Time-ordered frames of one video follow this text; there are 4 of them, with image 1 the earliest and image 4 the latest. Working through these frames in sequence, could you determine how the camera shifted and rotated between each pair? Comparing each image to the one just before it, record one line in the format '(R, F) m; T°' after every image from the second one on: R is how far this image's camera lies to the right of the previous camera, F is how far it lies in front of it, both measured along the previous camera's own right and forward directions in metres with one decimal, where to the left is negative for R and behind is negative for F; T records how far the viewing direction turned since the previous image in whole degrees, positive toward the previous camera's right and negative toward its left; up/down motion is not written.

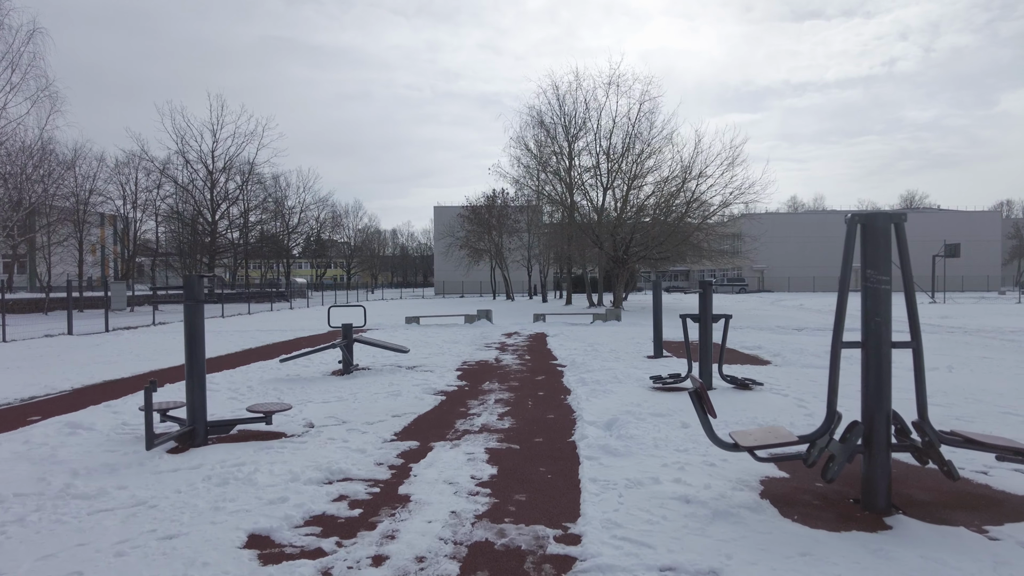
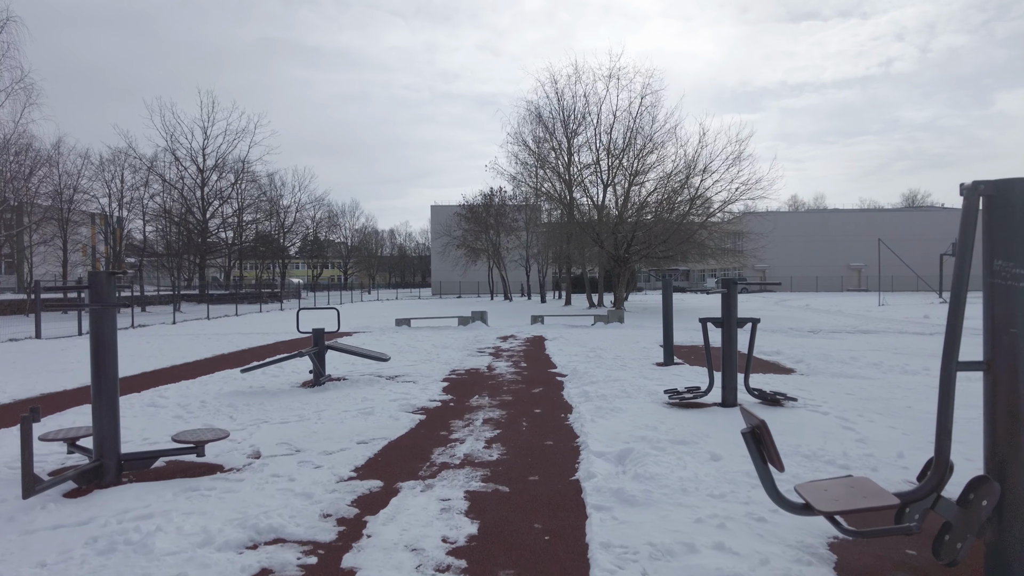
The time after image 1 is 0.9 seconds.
(+0.1, +1.3) m; 0°
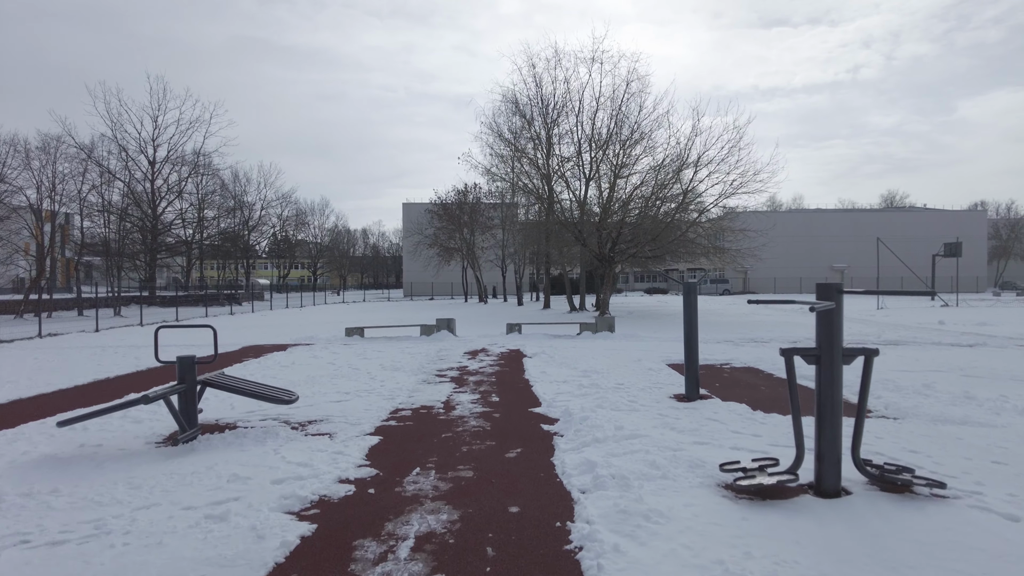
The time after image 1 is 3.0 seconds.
(+0.1, +3.1) m; +2°
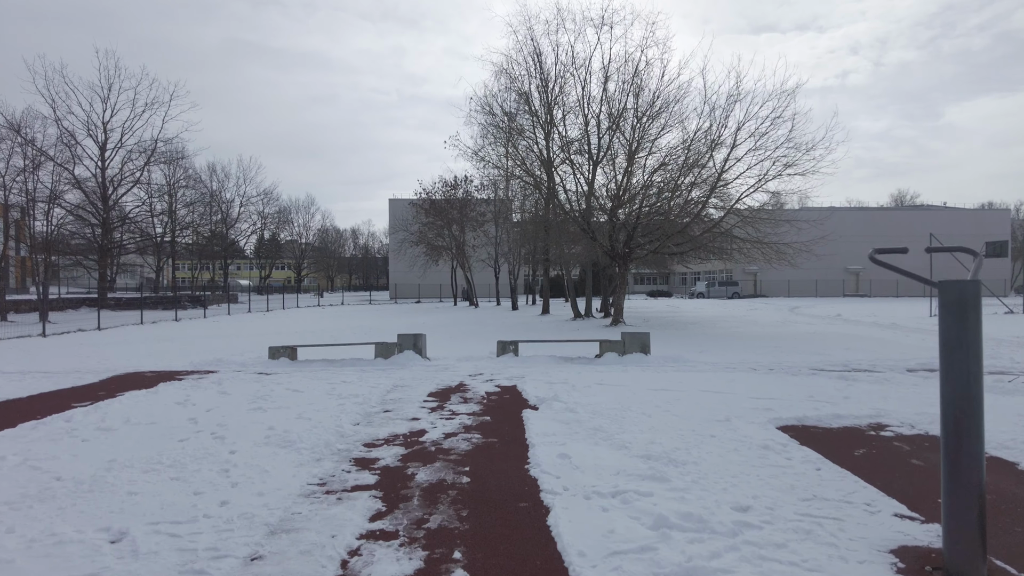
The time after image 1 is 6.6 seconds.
(0.0, +5.2) m; +1°
